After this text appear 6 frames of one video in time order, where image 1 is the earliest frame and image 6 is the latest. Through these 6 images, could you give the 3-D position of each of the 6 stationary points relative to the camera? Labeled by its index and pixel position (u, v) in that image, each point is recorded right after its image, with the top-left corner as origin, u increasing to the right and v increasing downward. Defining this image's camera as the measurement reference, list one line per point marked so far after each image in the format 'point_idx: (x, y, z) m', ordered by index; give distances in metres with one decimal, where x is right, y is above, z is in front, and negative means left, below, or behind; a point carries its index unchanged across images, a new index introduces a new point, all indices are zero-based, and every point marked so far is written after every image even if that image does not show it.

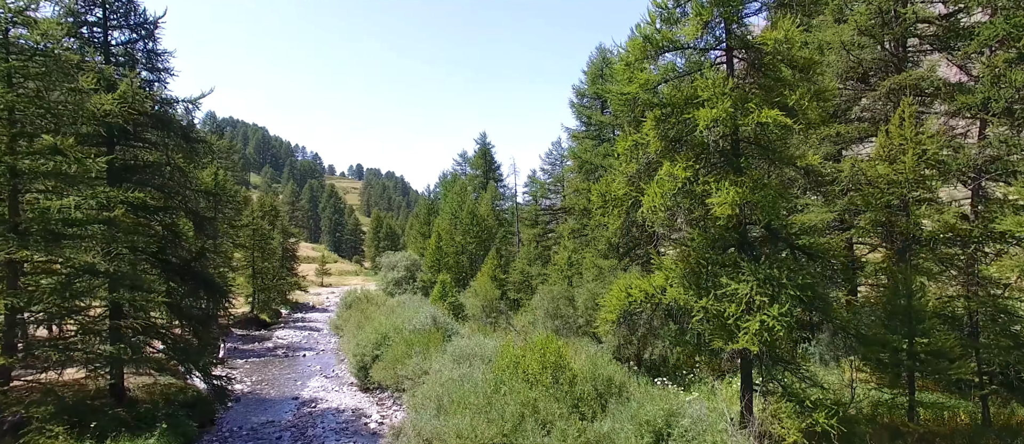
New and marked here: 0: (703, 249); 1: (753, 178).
0: (+4.5, -0.7, +15.9) m
1: (+5.4, +1.0, +15.2) m
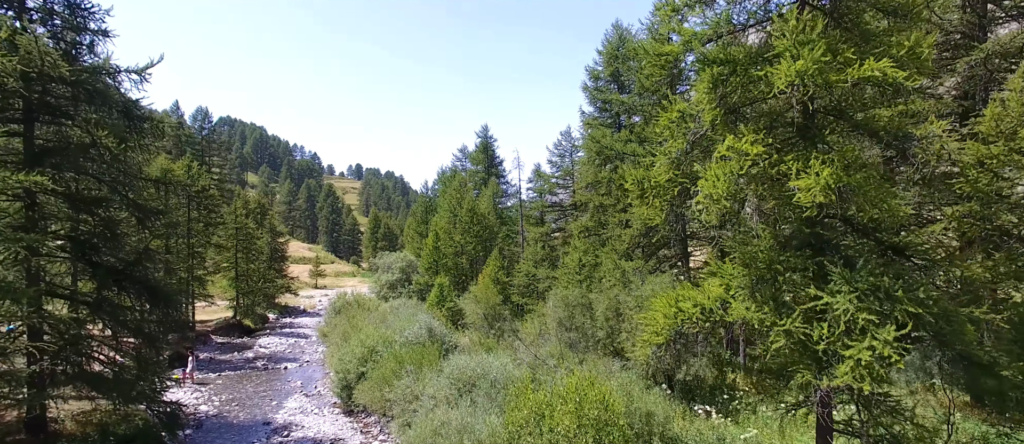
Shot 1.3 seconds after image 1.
0: (+4.7, -0.5, +12.1) m
1: (+5.7, +1.1, +11.5) m
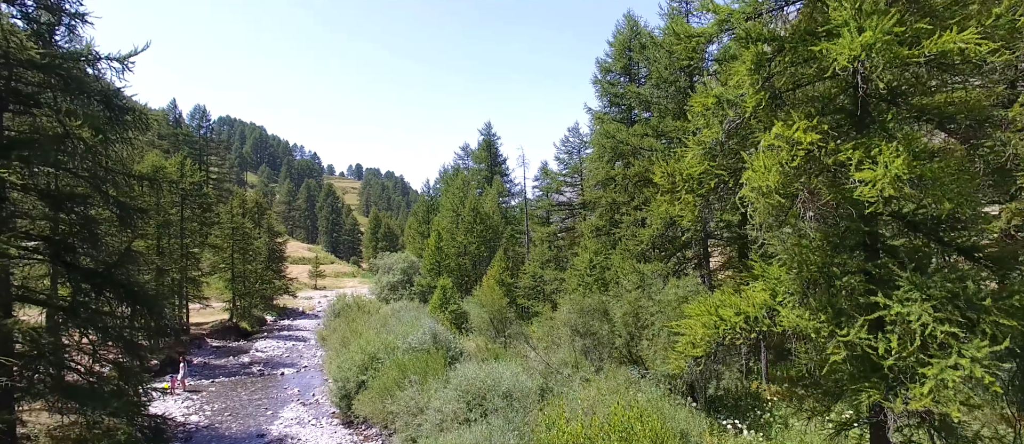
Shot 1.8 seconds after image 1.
0: (+5.0, -0.5, +10.7) m
1: (+6.0, +1.2, +10.1) m
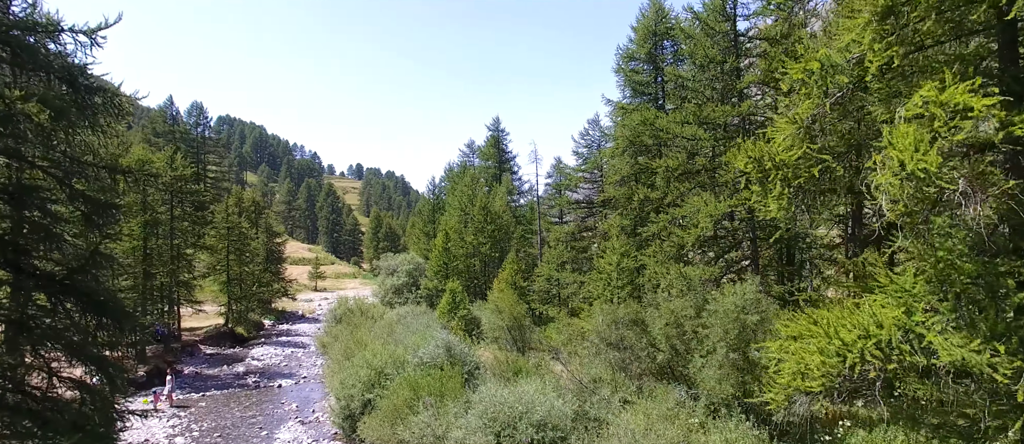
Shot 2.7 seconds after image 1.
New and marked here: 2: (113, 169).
0: (+5.8, -0.4, +8.2) m
1: (+6.7, +1.2, +7.6) m
2: (-9.4, +1.2, +15.8) m
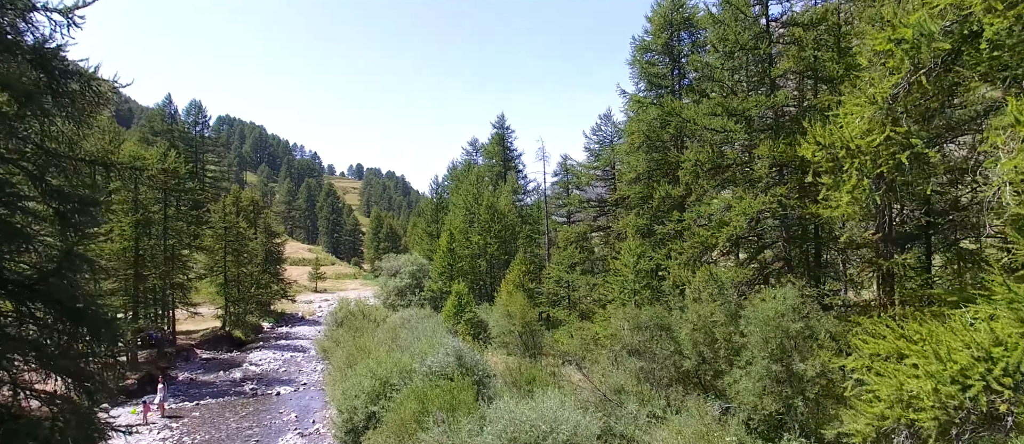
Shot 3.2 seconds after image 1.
0: (+6.2, -0.4, +6.8) m
1: (+7.1, +1.3, +6.1) m
2: (-9.0, +1.3, +14.4) m
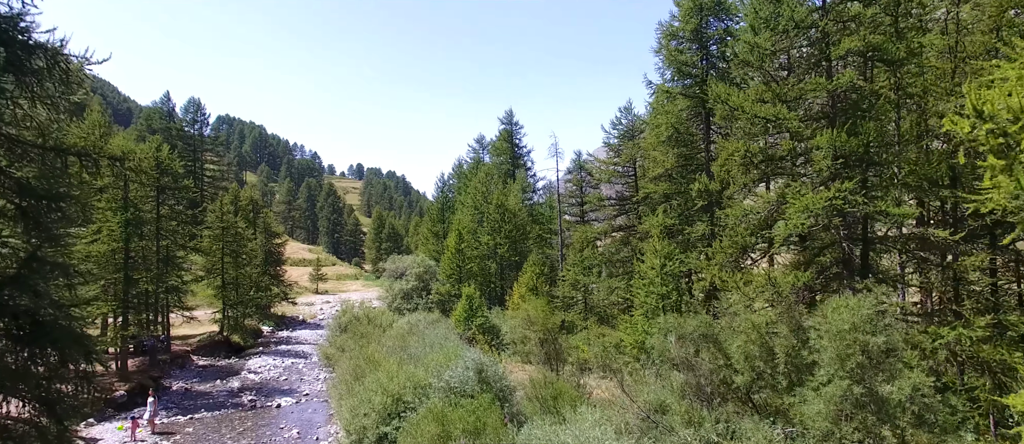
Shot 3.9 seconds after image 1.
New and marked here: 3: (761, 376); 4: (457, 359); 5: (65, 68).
0: (+6.9, -0.4, +4.9) m
1: (+7.8, +1.3, +4.2) m
2: (-8.3, +1.3, +12.5) m
3: (+5.4, -3.3, +14.4) m
4: (-1.7, -3.8, +18.9) m
5: (-8.2, +2.9, +12.6) m
